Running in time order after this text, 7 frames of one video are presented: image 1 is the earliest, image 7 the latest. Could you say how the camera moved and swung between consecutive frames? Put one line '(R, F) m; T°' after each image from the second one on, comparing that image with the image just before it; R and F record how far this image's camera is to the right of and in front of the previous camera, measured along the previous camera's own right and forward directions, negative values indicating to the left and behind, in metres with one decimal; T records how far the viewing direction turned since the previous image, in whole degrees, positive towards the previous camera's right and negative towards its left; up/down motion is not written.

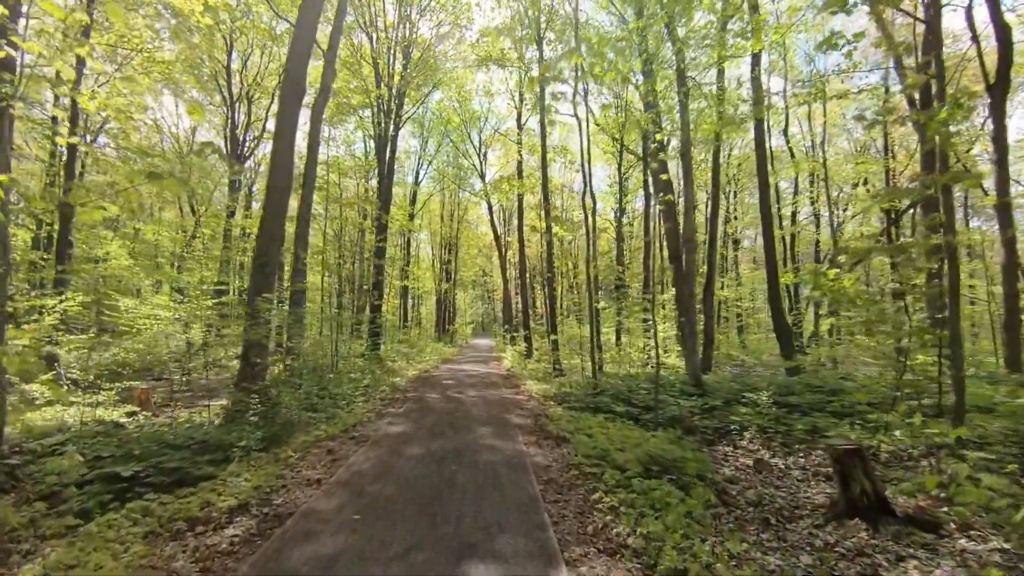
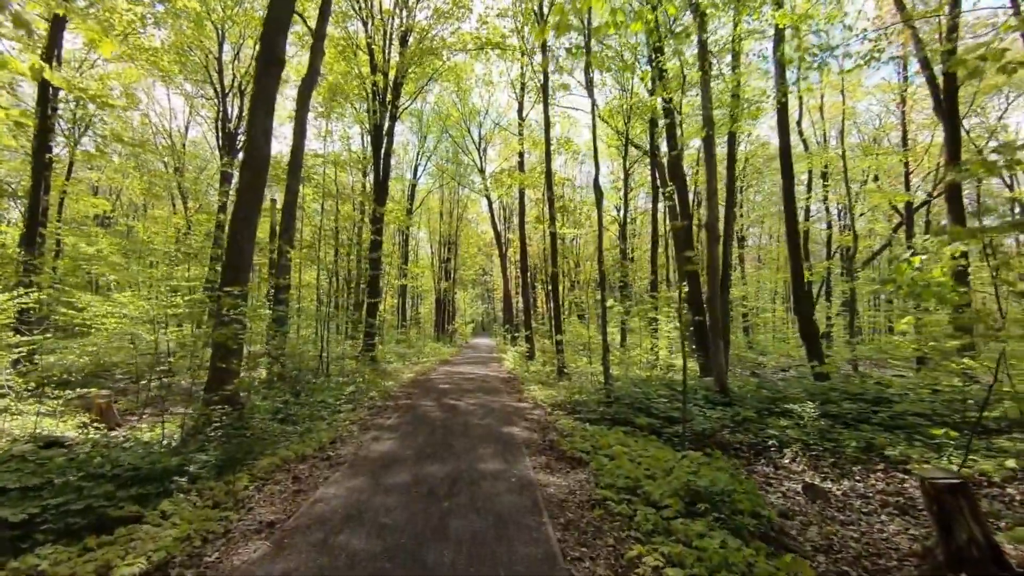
(0.0, +0.9) m; 0°
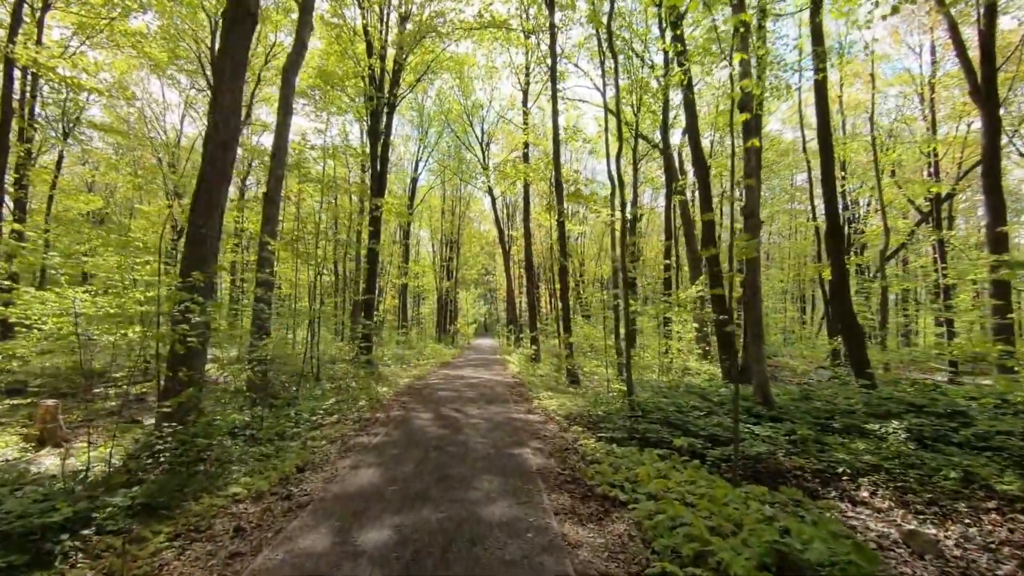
(-0.1, +1.1) m; 0°
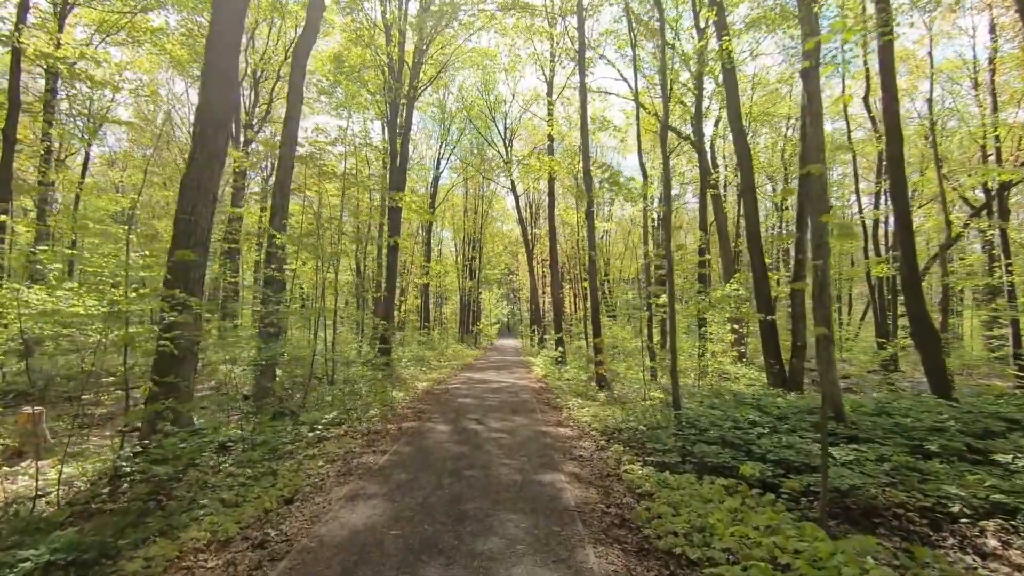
(-0.1, +0.8) m; -2°
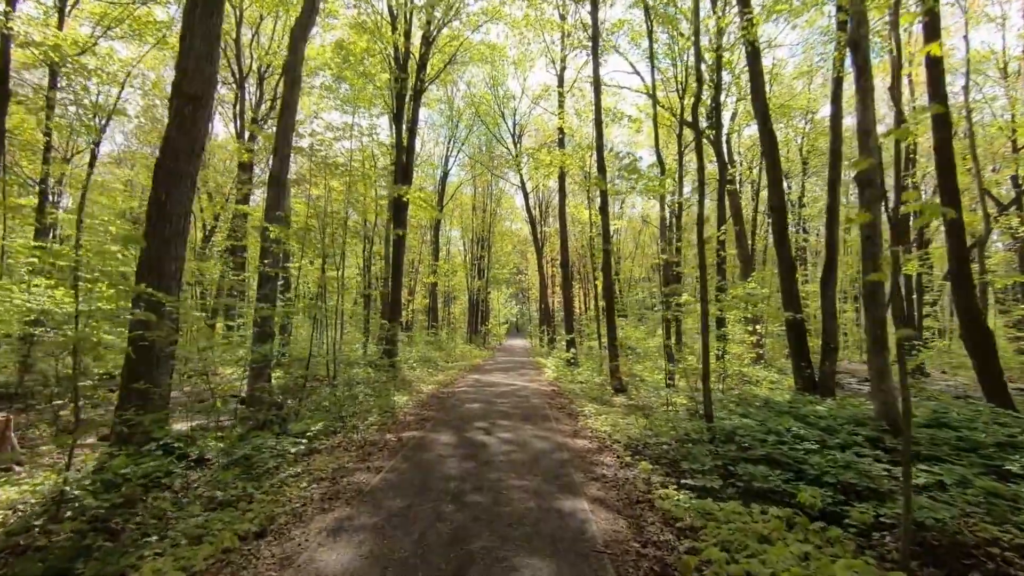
(0.0, +0.6) m; -1°
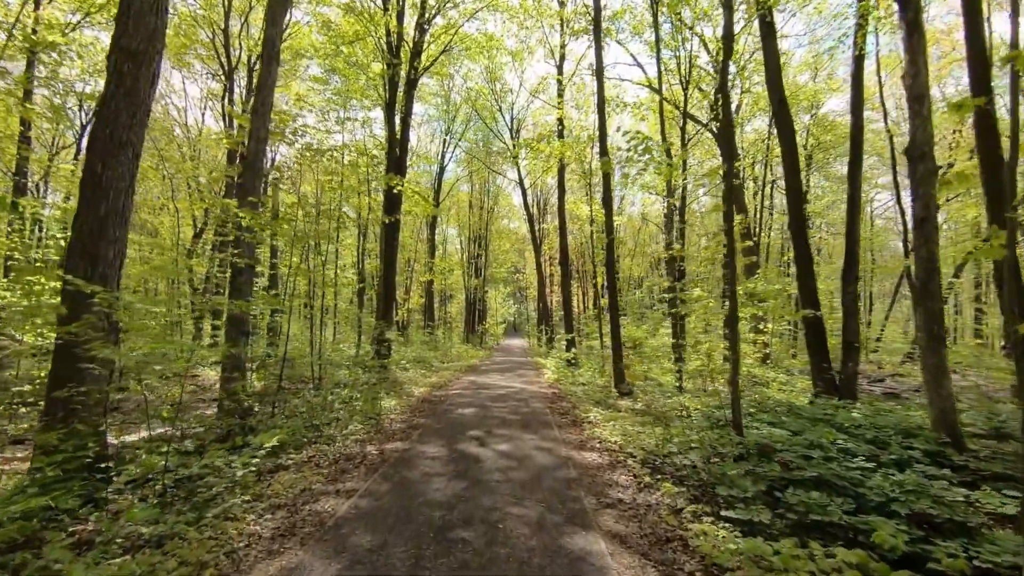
(0.0, +0.7) m; 0°
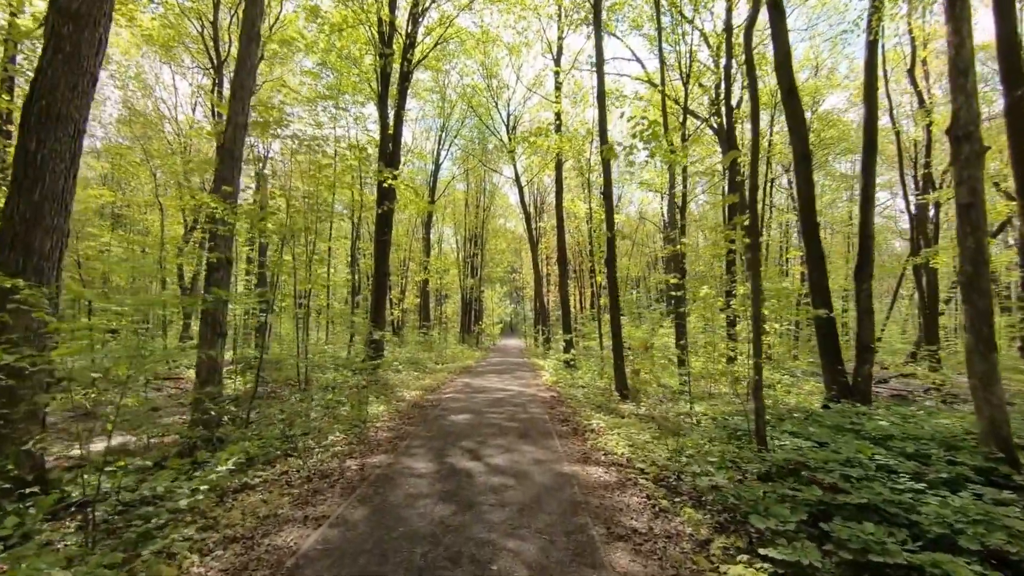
(0.0, +0.5) m; 0°
